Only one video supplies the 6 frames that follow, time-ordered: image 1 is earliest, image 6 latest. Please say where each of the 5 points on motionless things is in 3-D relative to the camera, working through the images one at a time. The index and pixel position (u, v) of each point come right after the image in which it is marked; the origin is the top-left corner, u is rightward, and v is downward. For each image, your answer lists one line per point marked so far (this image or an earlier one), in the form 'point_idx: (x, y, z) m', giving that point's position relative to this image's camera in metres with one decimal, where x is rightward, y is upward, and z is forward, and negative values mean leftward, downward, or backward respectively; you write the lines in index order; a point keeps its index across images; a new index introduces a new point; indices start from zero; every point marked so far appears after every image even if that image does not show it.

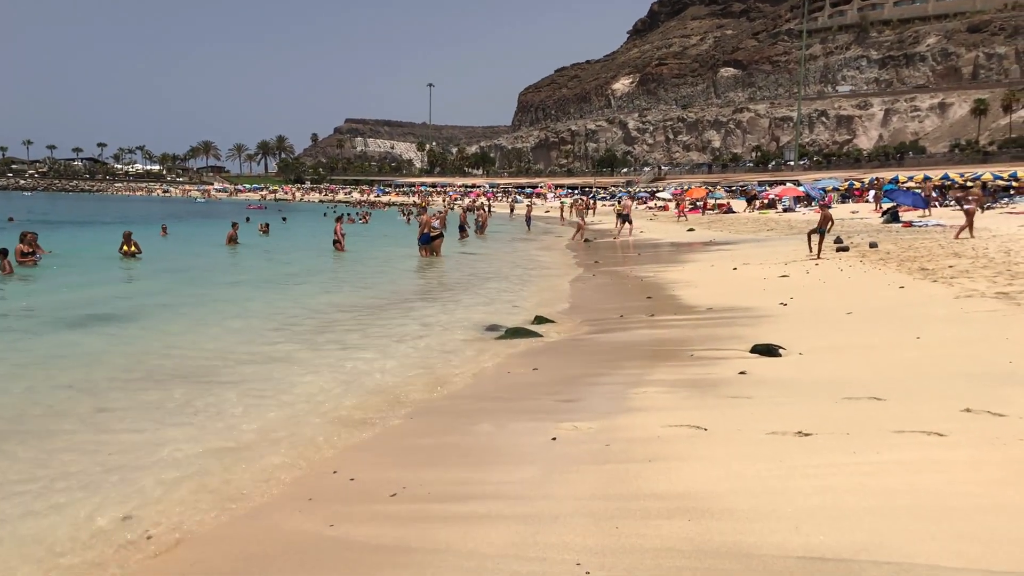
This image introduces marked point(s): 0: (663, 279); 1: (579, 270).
0: (+3.1, +0.2, +16.9) m
1: (+1.7, +0.4, +20.1) m
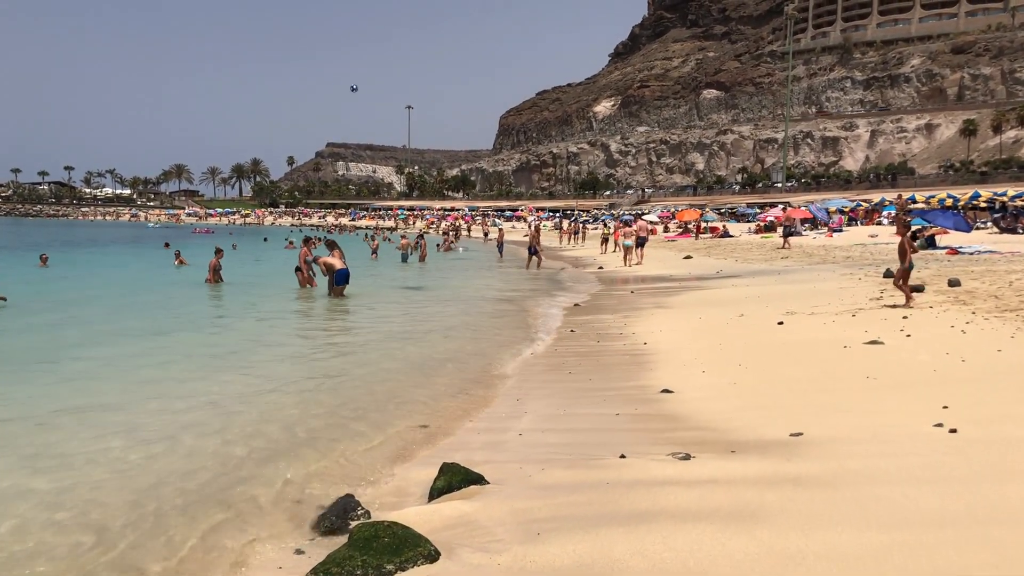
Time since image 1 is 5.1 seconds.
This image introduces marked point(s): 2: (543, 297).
0: (+2.2, -0.7, +11.2) m
1: (+0.8, -0.6, +14.5) m
2: (+0.7, -0.2, +19.5) m
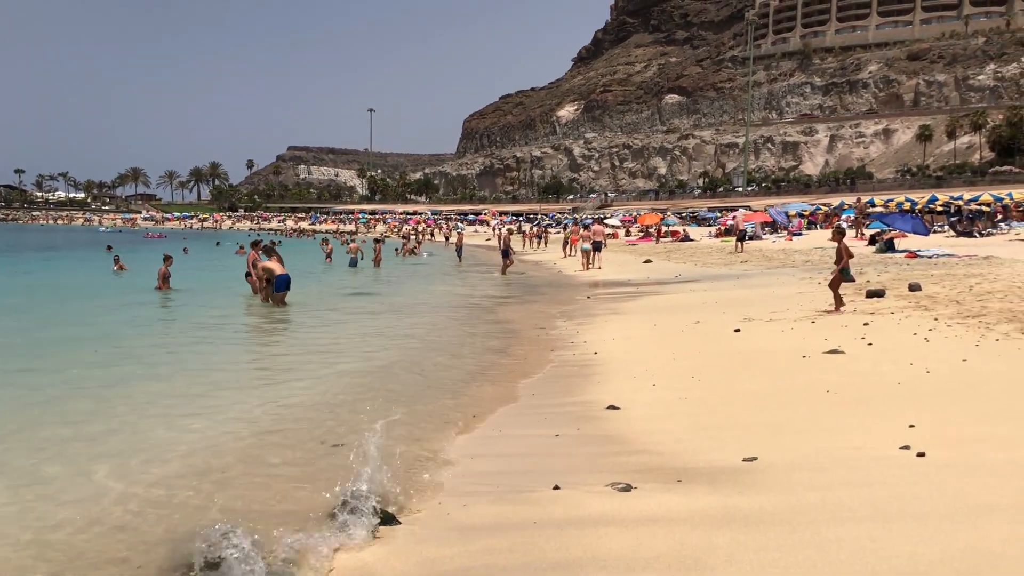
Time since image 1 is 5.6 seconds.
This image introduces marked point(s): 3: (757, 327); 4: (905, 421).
0: (+1.6, -0.8, +10.7) m
1: (0.0, -0.7, +13.8) m
2: (-0.3, -0.3, +18.9) m
3: (+3.3, -0.5, +11.6) m
4: (+2.6, -0.9, +5.9) m
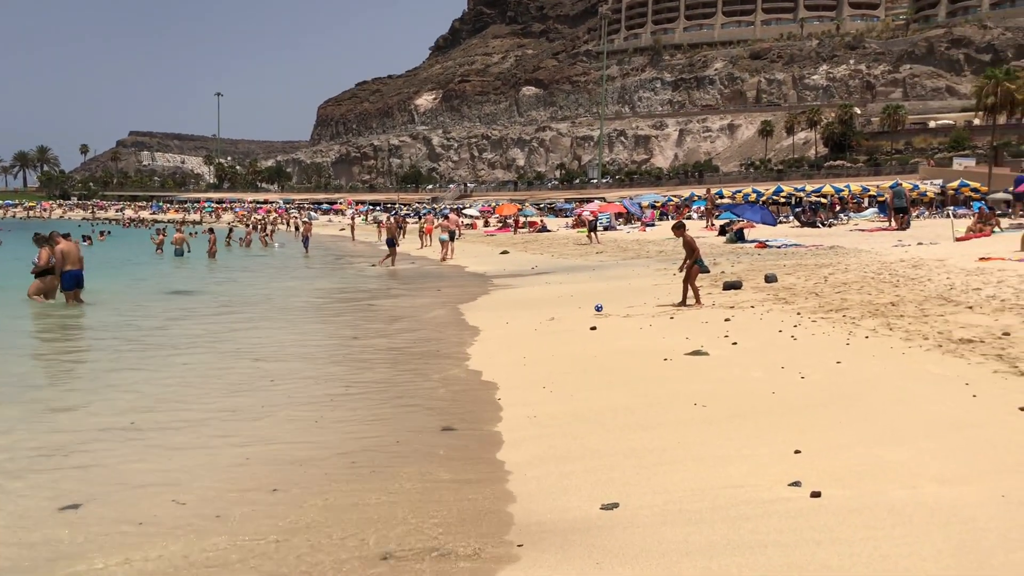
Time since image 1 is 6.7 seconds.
0: (-0.3, -0.7, +9.5) m
1: (-2.3, -0.6, +12.4) m
2: (-3.4, -0.2, +17.3) m
3: (+1.3, -0.4, +10.7) m
4: (+1.6, -0.9, +4.9) m
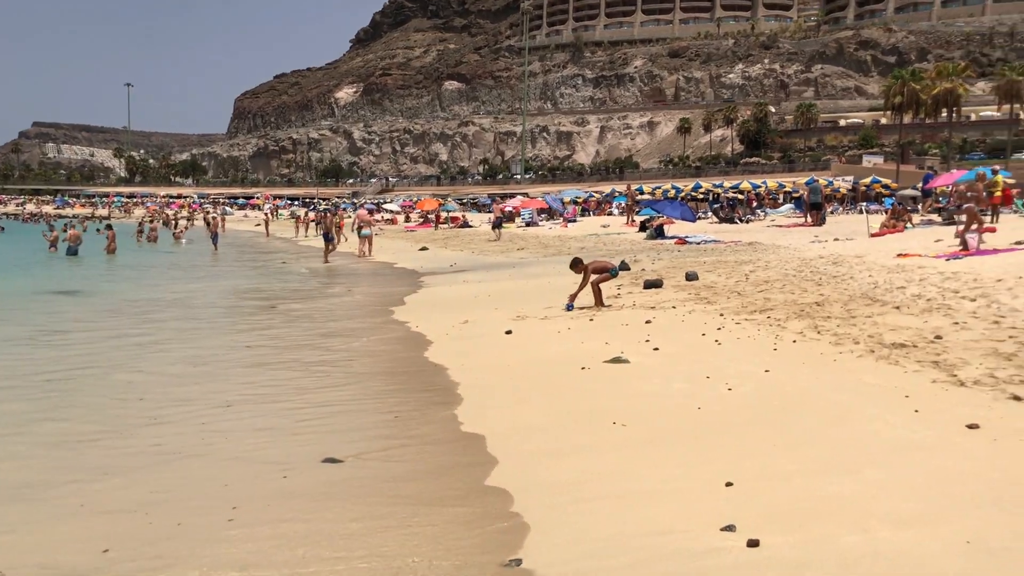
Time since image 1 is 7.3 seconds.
0: (-1.2, -0.7, +8.7) m
1: (-3.5, -0.6, +11.4) m
2: (-5.0, -0.2, +16.2) m
3: (+0.2, -0.5, +10.0) m
4: (+1.0, -0.9, +4.3) m
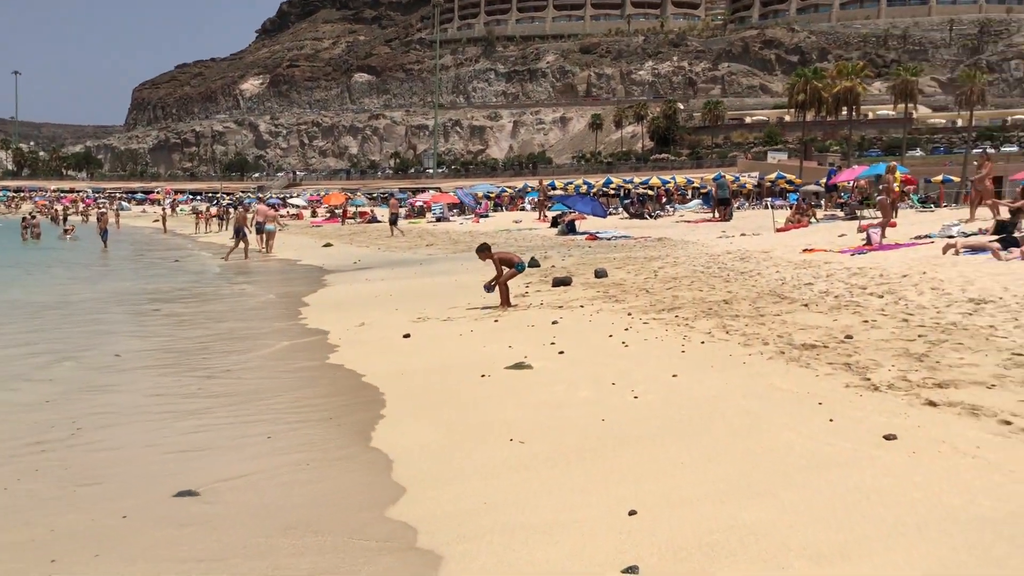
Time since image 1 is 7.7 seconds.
0: (-2.2, -0.7, +8.0) m
1: (-4.7, -0.6, +10.4) m
2: (-6.7, -0.2, +15.1) m
3: (-0.9, -0.5, +9.4) m
4: (+0.5, -0.9, +3.8) m
